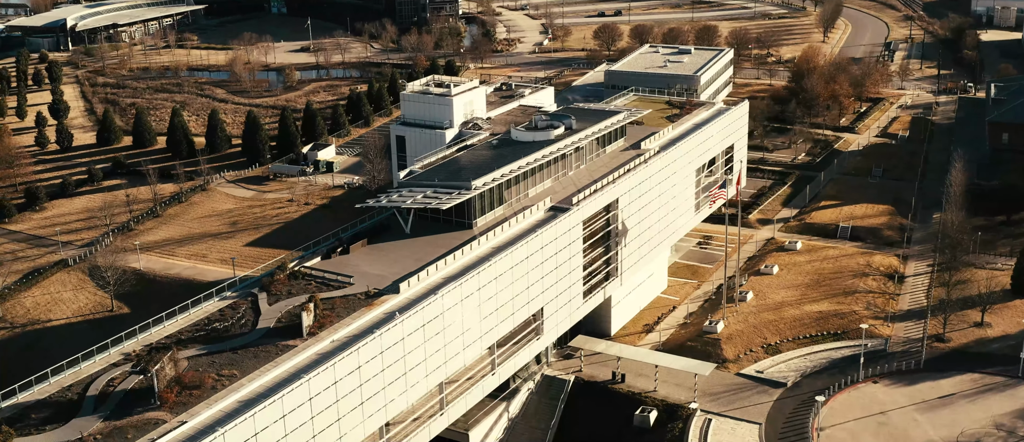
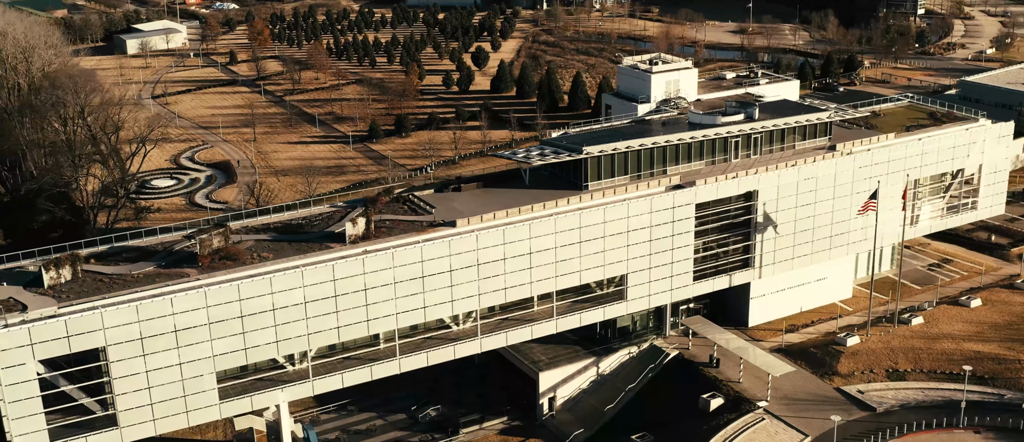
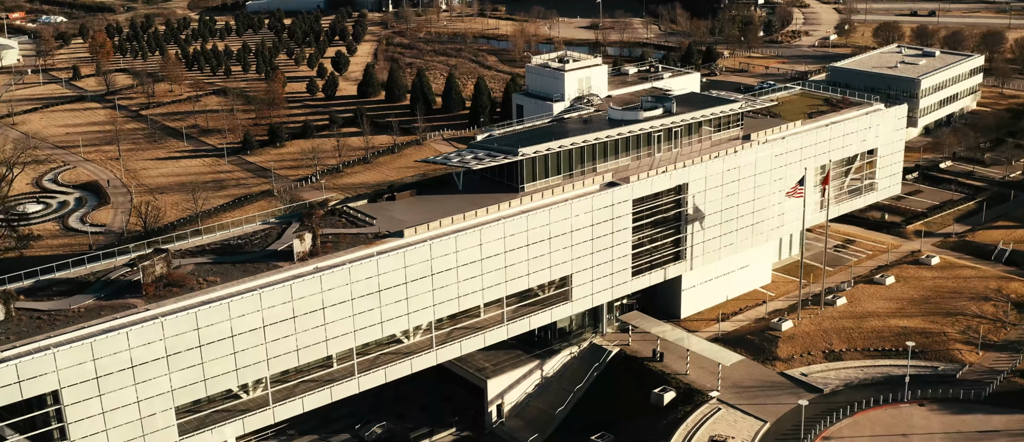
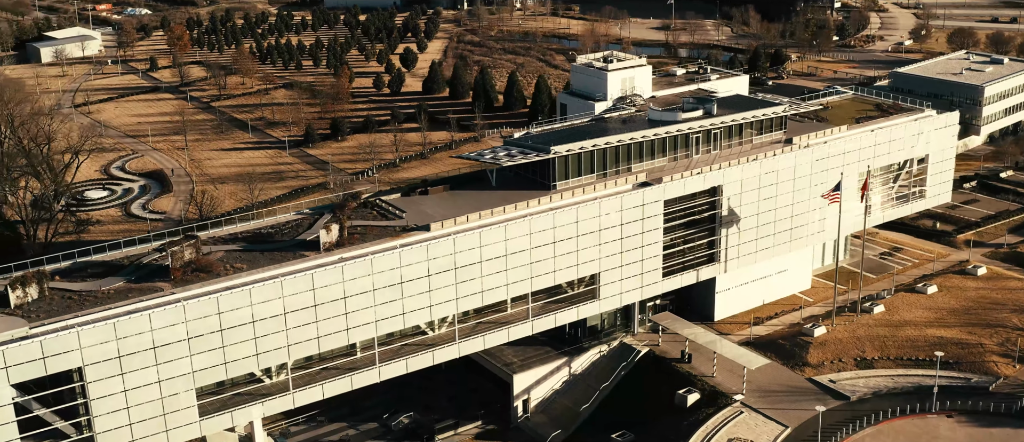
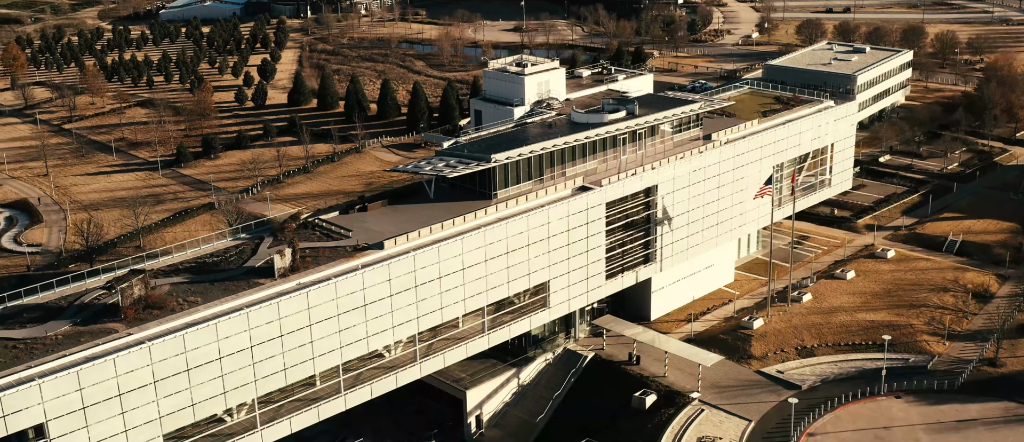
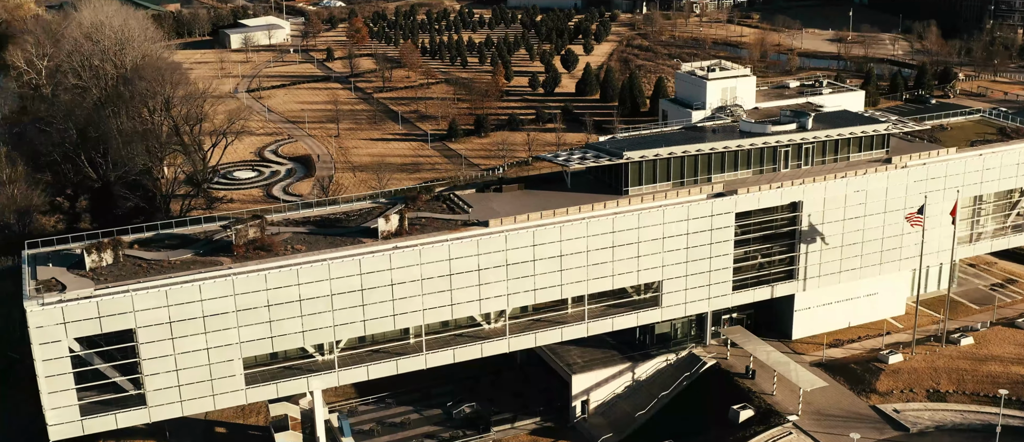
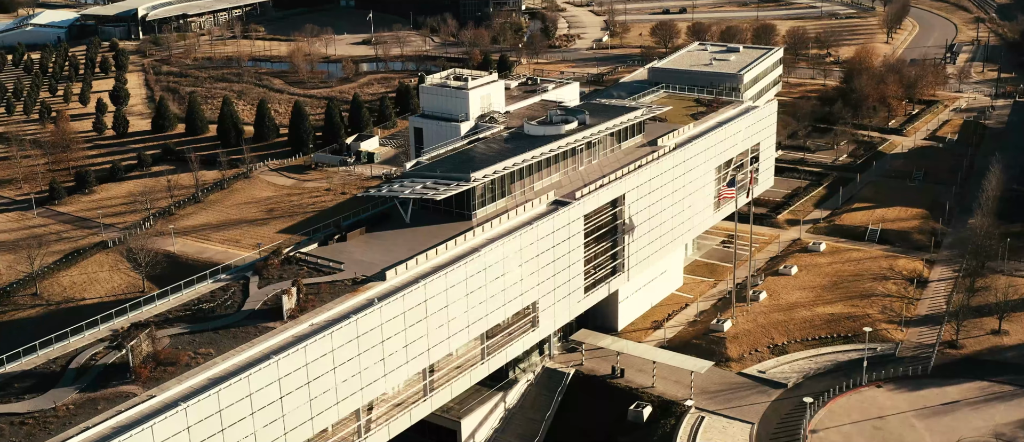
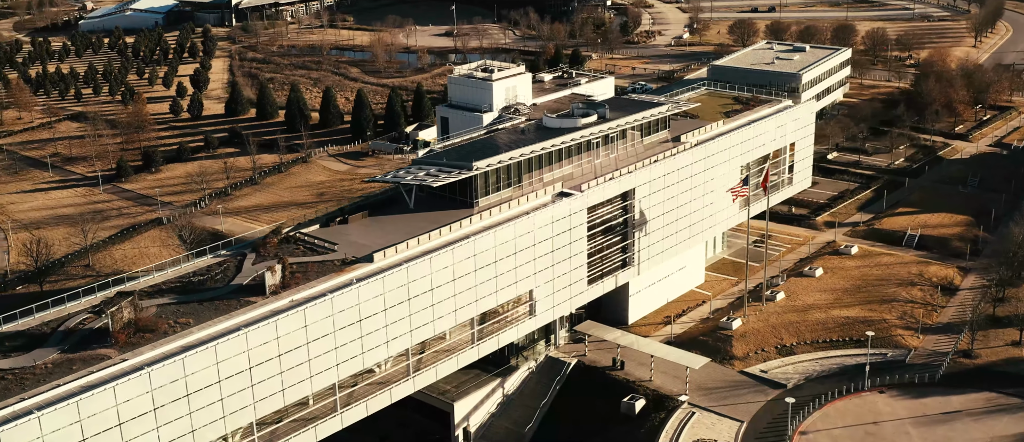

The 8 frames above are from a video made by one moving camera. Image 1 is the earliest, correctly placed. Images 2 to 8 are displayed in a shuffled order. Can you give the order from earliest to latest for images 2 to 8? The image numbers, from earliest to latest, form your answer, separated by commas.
7, 8, 5, 3, 4, 2, 6
